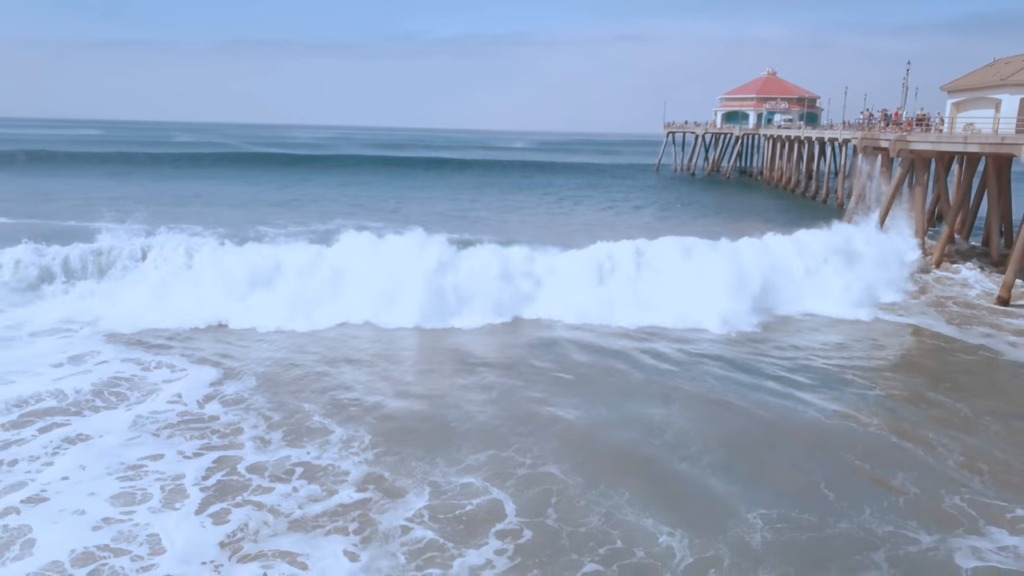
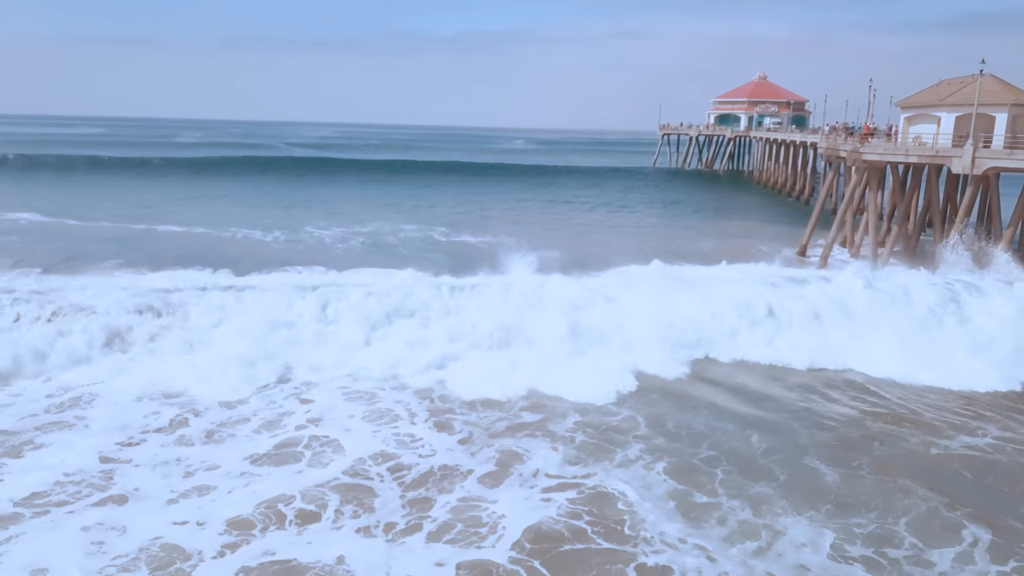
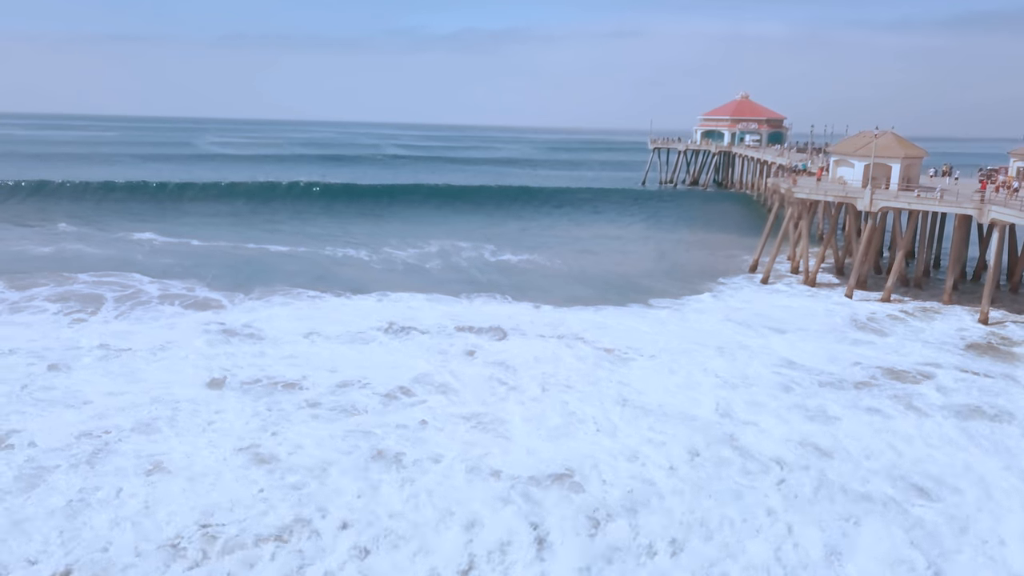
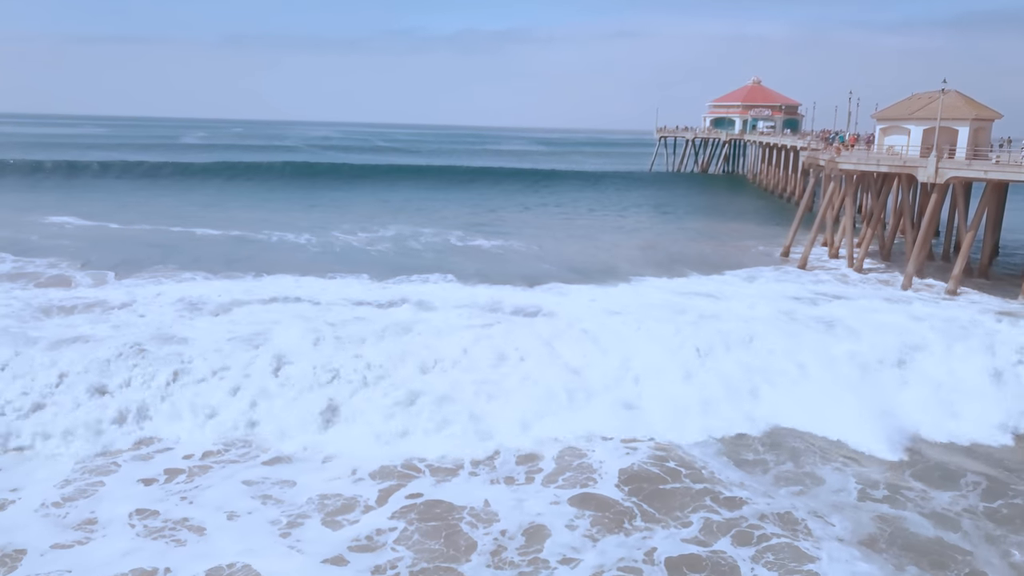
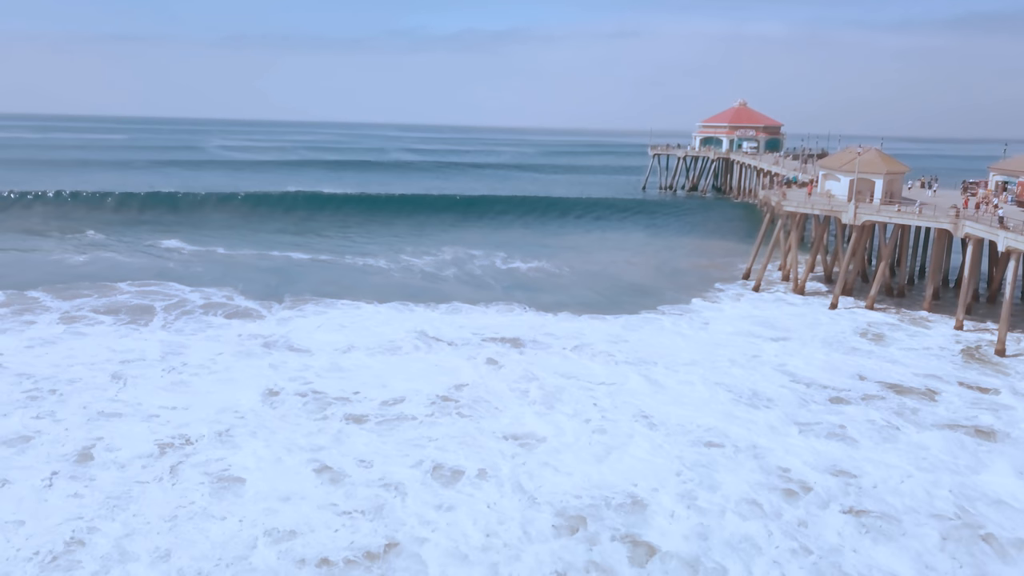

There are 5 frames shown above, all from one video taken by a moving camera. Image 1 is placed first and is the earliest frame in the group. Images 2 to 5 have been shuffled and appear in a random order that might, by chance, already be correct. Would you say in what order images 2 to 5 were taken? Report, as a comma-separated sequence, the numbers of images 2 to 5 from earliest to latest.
2, 4, 3, 5
